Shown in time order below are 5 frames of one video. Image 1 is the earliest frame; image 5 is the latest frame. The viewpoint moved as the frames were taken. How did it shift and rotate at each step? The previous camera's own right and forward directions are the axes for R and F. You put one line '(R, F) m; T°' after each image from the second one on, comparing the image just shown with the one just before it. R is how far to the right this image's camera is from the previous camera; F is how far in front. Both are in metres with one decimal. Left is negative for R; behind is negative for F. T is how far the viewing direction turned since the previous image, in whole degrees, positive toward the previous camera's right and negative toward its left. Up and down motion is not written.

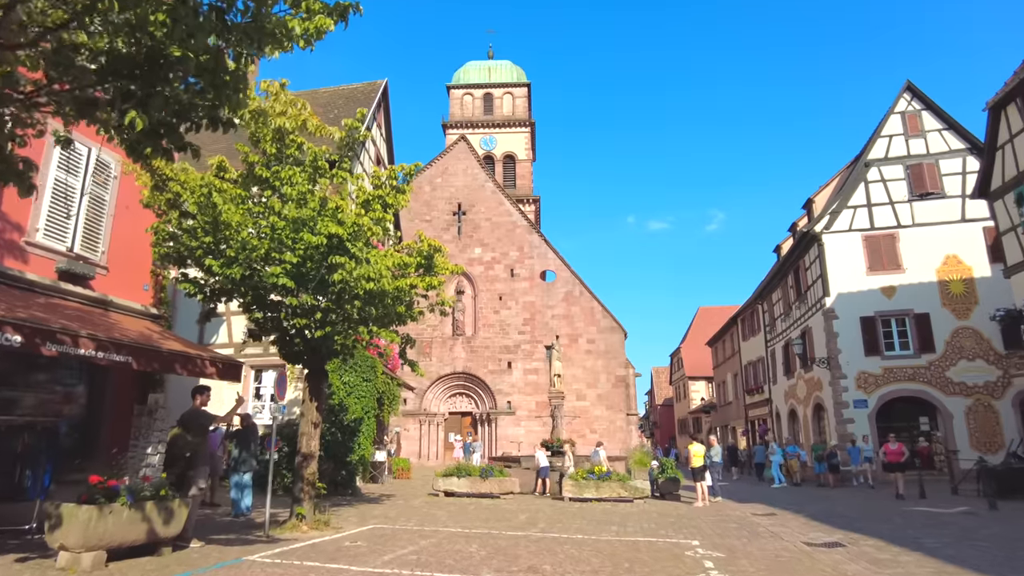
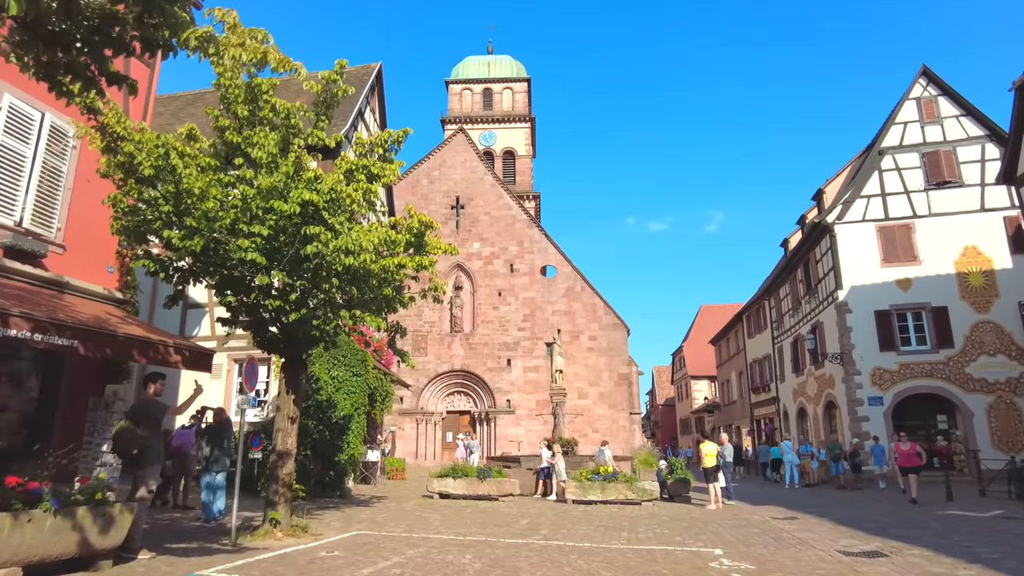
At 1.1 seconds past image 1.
(0.0, +1.0) m; 0°
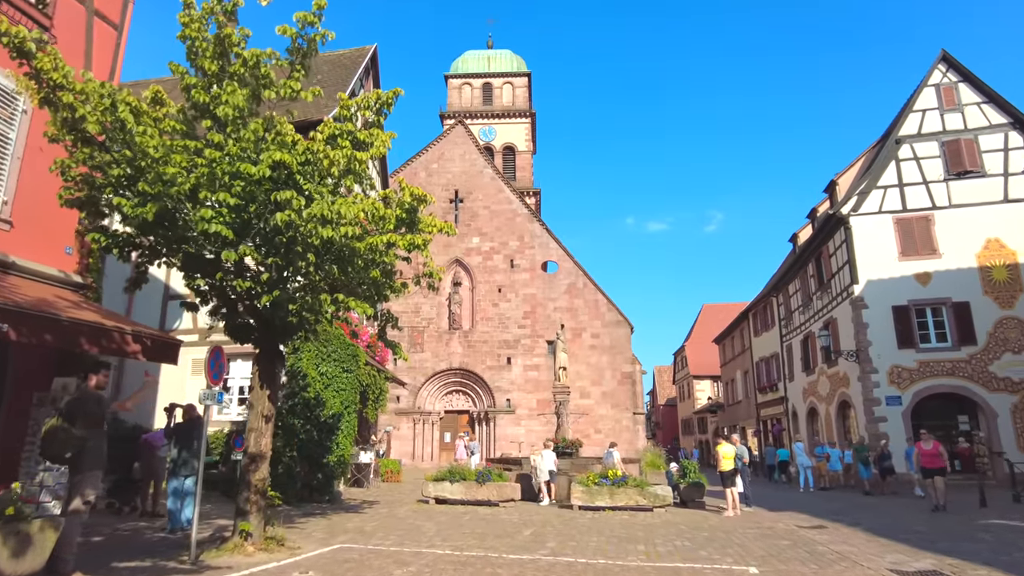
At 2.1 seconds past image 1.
(-0.1, +1.0) m; 0°
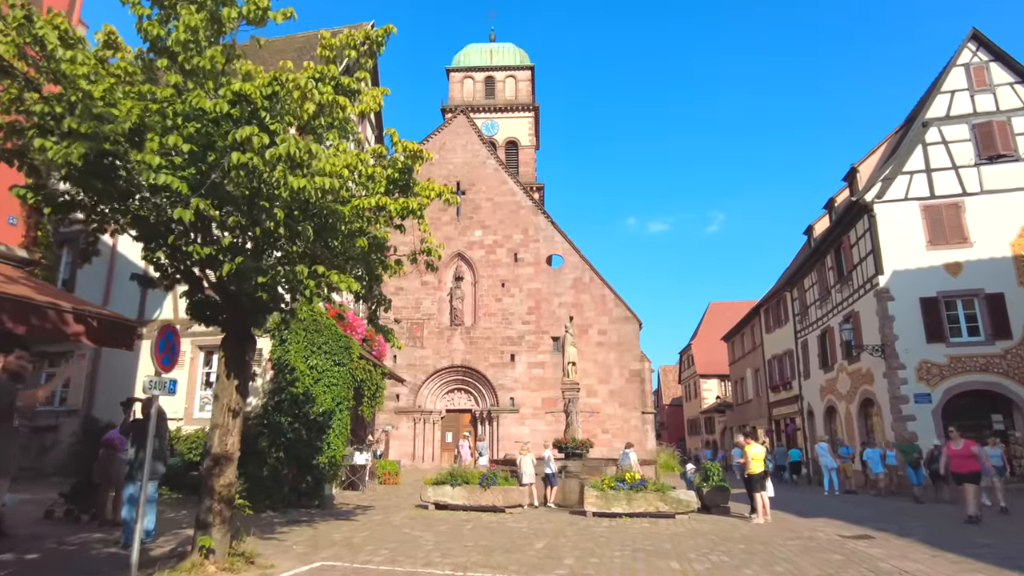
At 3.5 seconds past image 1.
(-0.1, +1.2) m; 0°
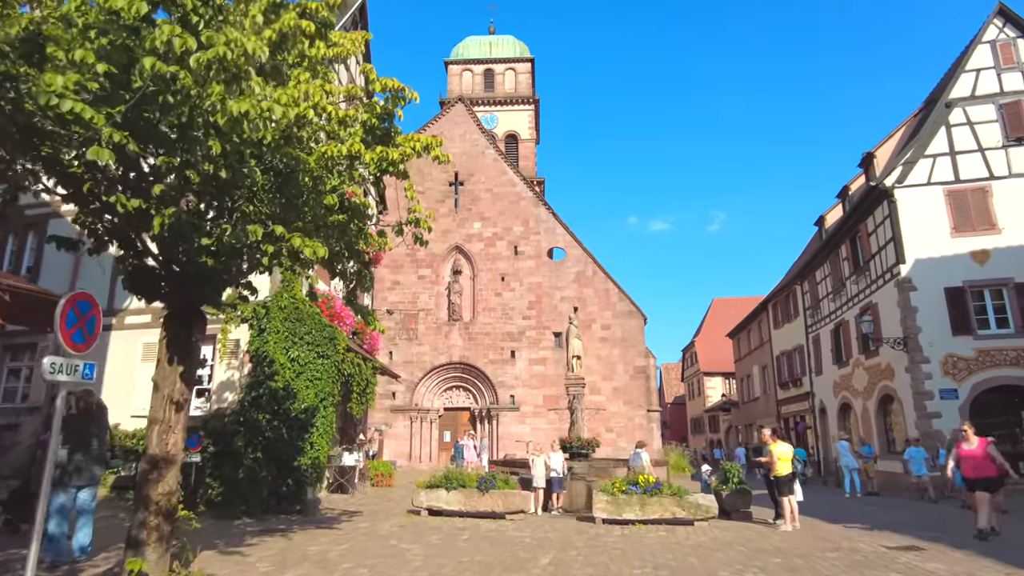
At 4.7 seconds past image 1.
(0.0, +1.2) m; 0°
